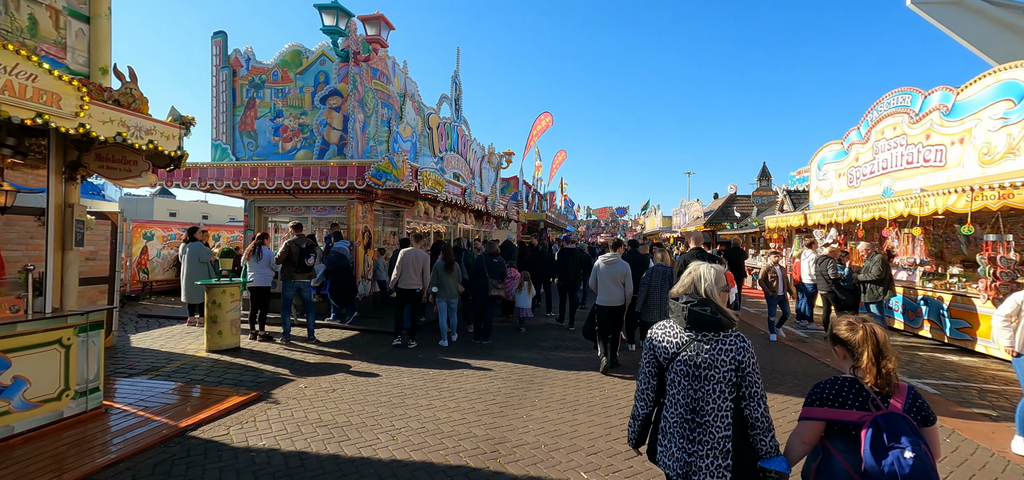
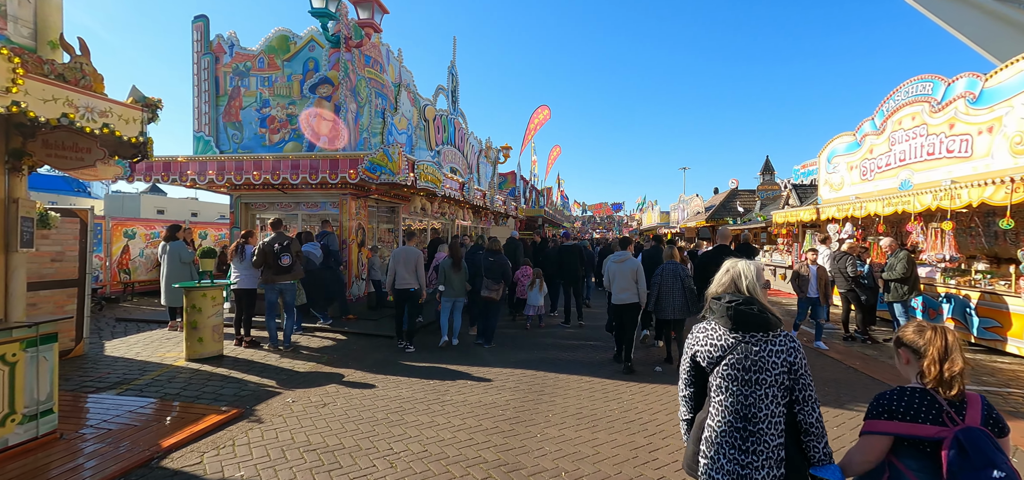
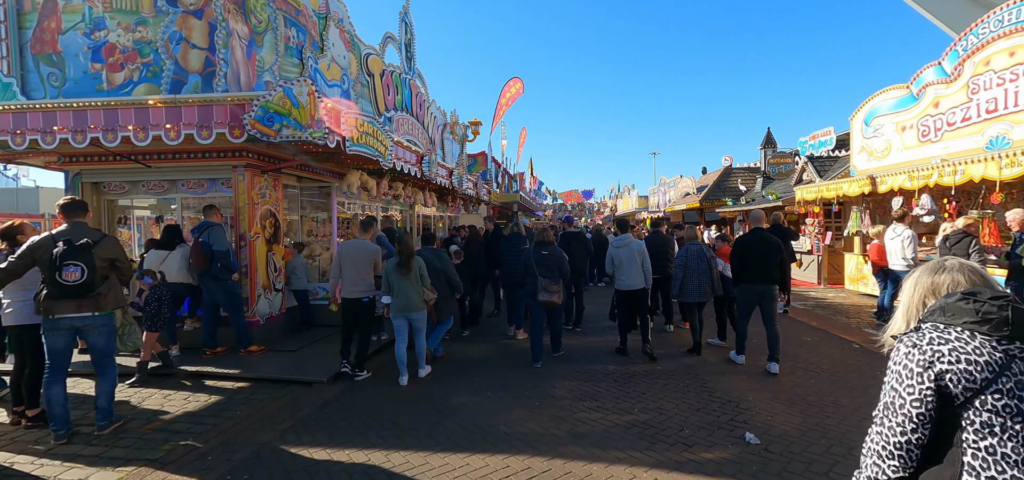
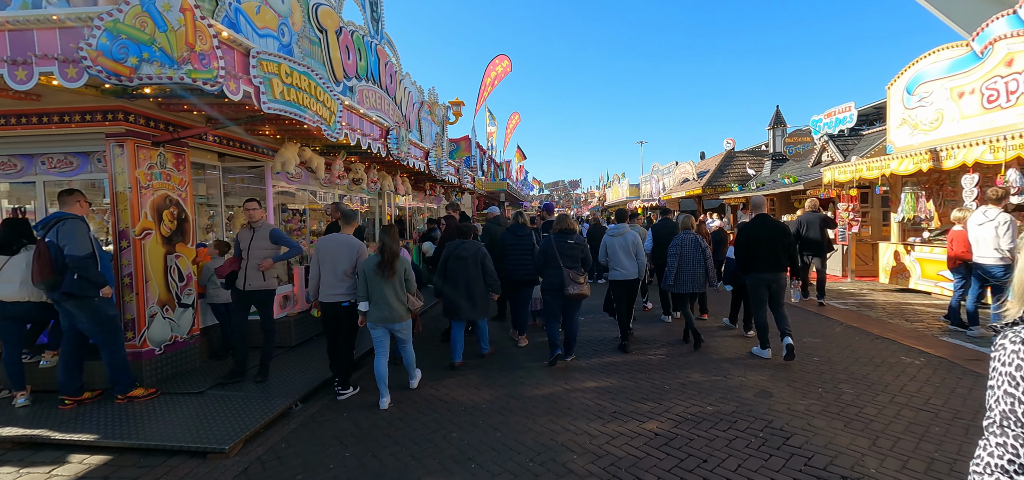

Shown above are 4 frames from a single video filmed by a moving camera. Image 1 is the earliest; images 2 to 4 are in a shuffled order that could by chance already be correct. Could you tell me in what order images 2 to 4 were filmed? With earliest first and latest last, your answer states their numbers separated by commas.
2, 3, 4
